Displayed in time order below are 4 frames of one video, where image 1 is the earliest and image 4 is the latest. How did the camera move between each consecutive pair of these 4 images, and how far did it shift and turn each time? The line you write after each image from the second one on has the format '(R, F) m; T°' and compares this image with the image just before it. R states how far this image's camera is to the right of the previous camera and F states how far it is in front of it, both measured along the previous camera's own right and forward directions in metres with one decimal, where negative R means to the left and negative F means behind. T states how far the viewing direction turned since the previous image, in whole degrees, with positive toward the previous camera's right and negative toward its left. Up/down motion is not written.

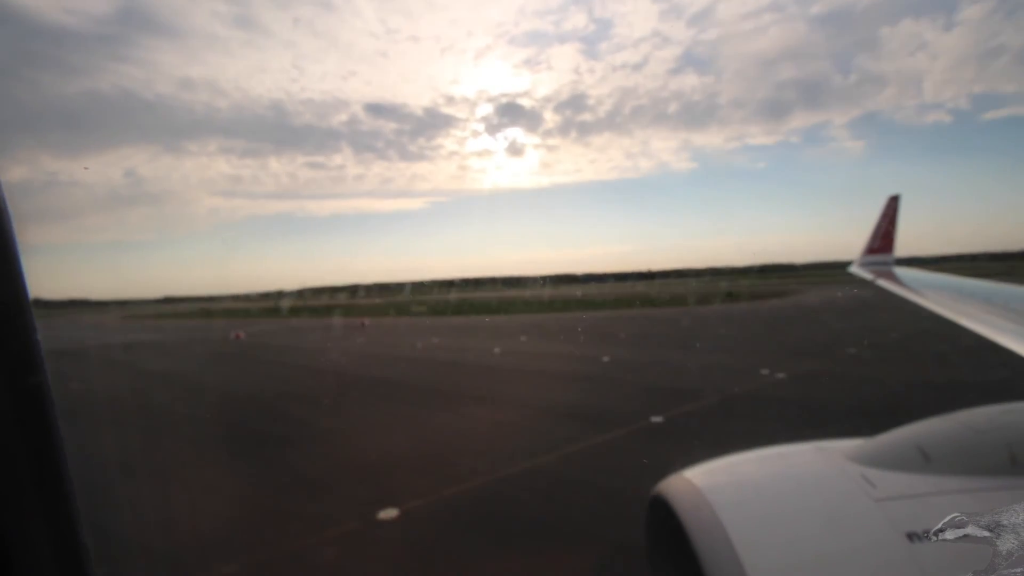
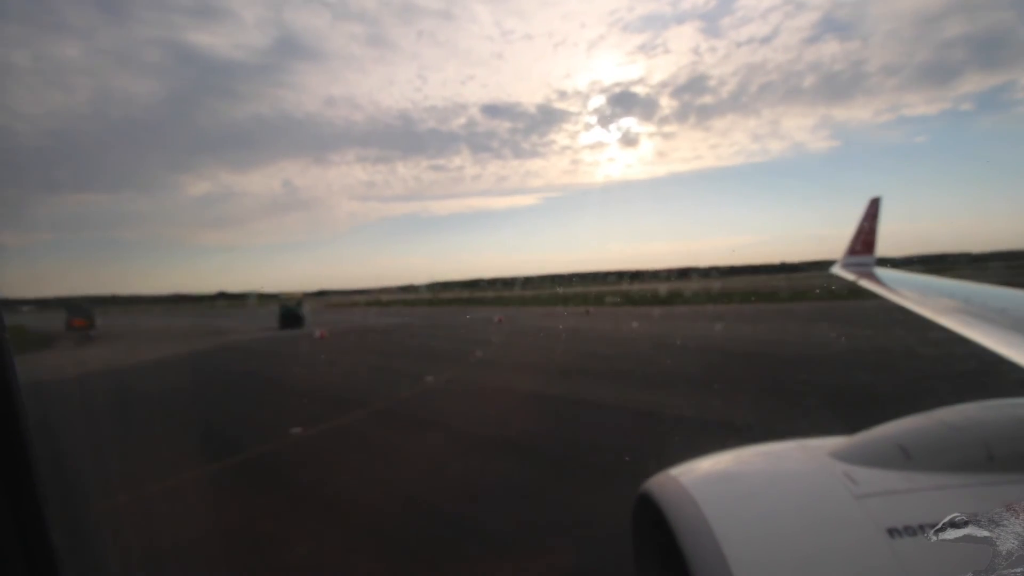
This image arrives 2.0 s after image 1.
(+1.1, -0.3) m; -14°
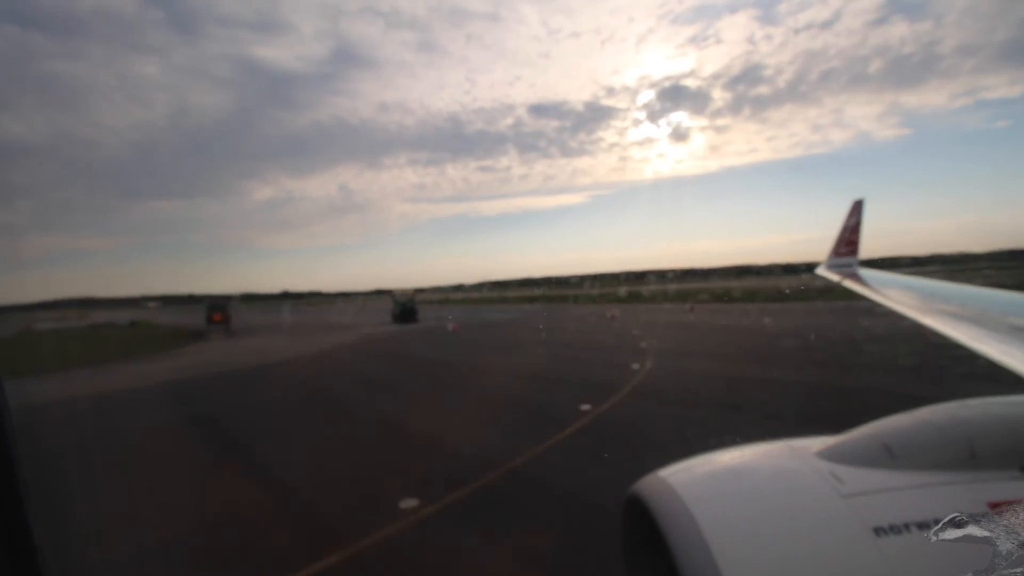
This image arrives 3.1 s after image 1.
(+0.6, -0.1) m; -7°
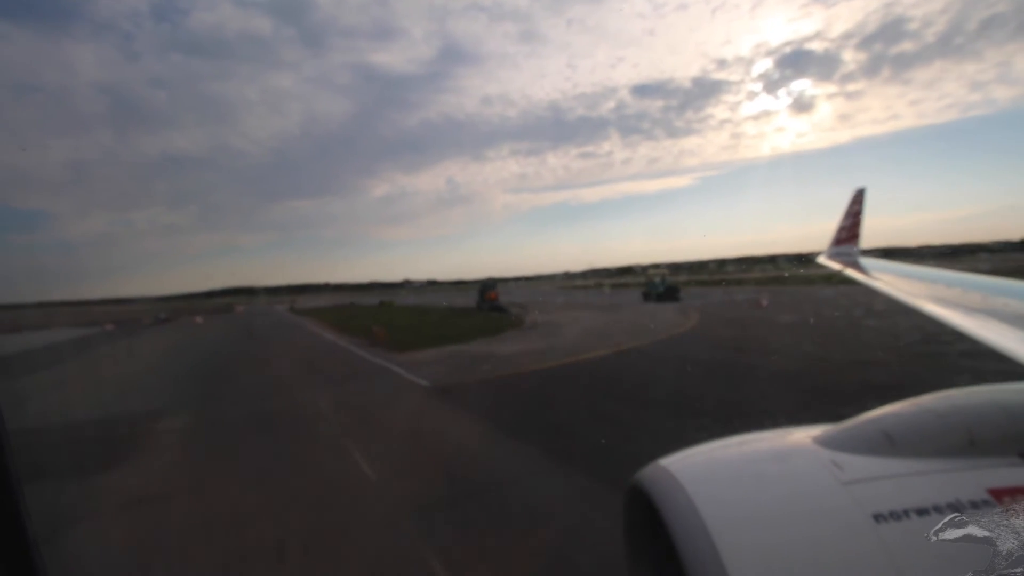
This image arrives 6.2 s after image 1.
(+1.0, +0.3) m; -13°
